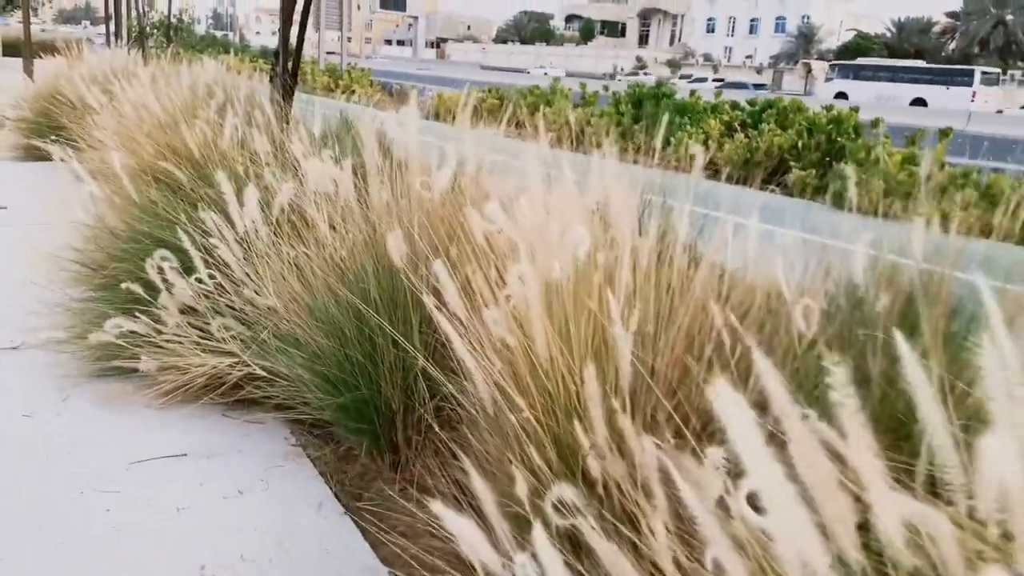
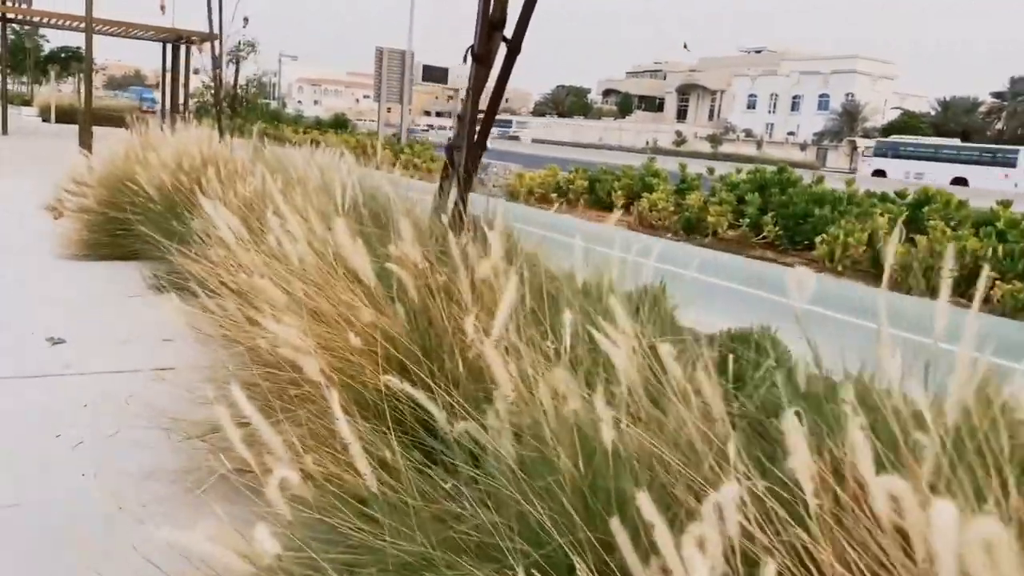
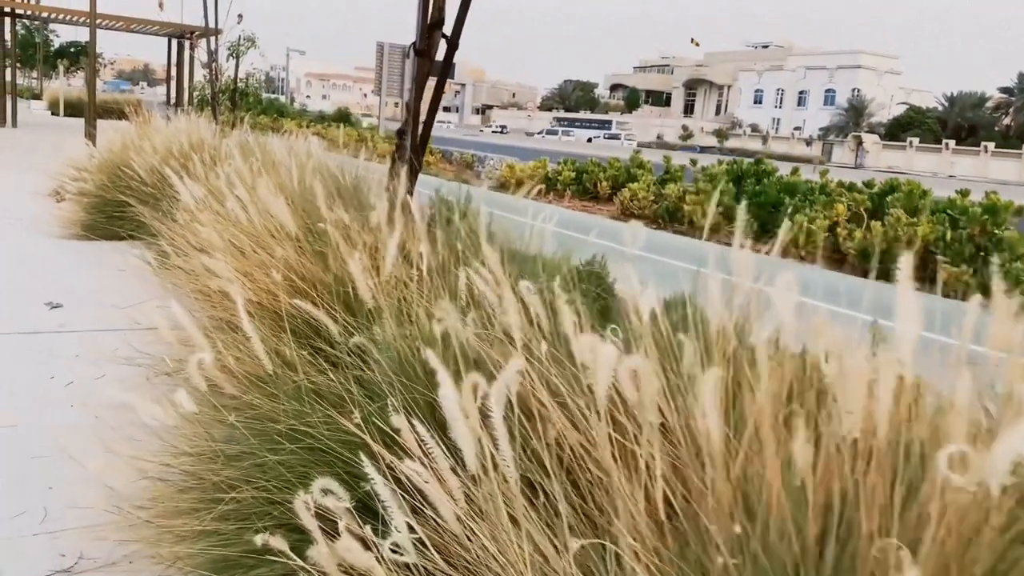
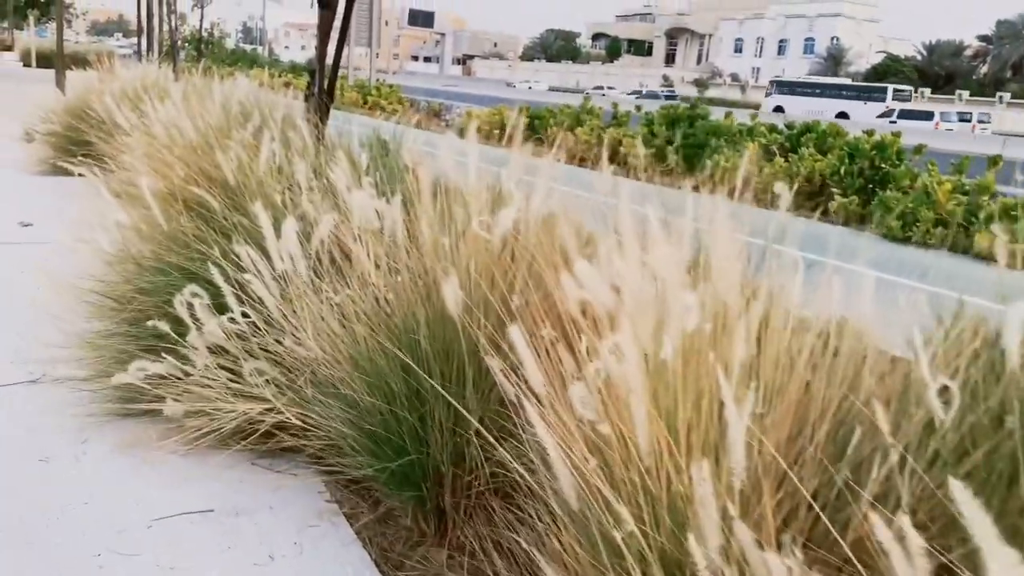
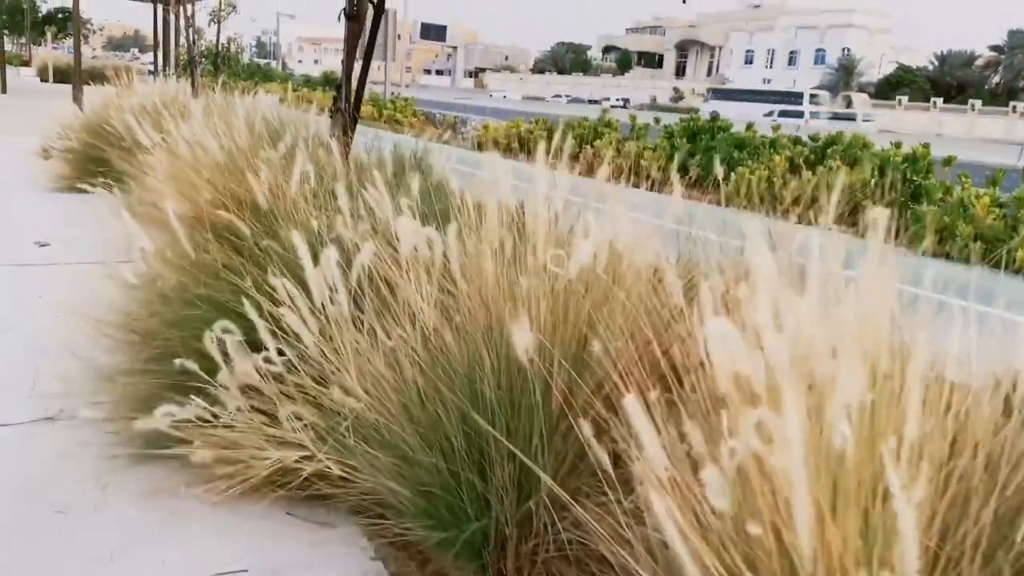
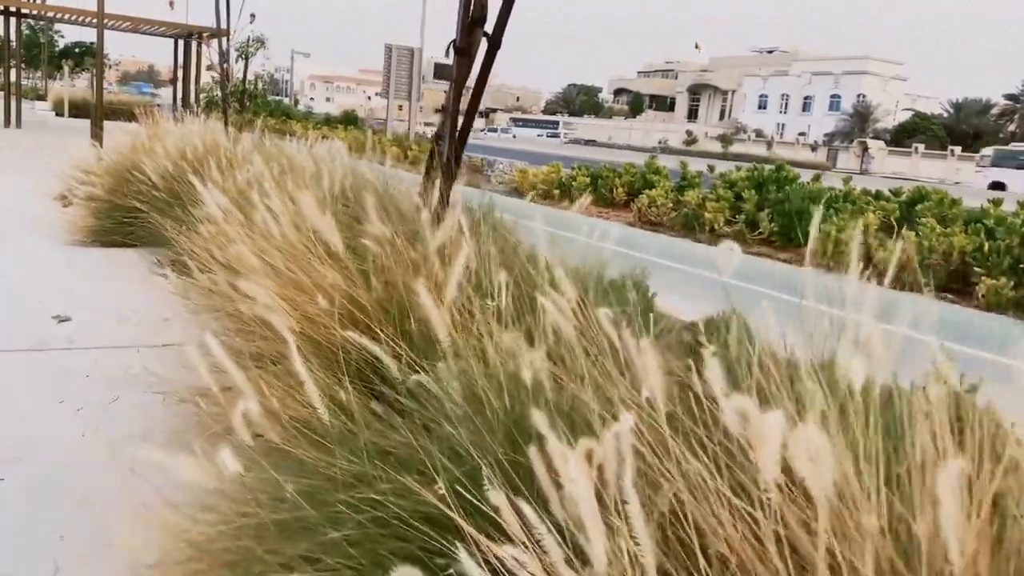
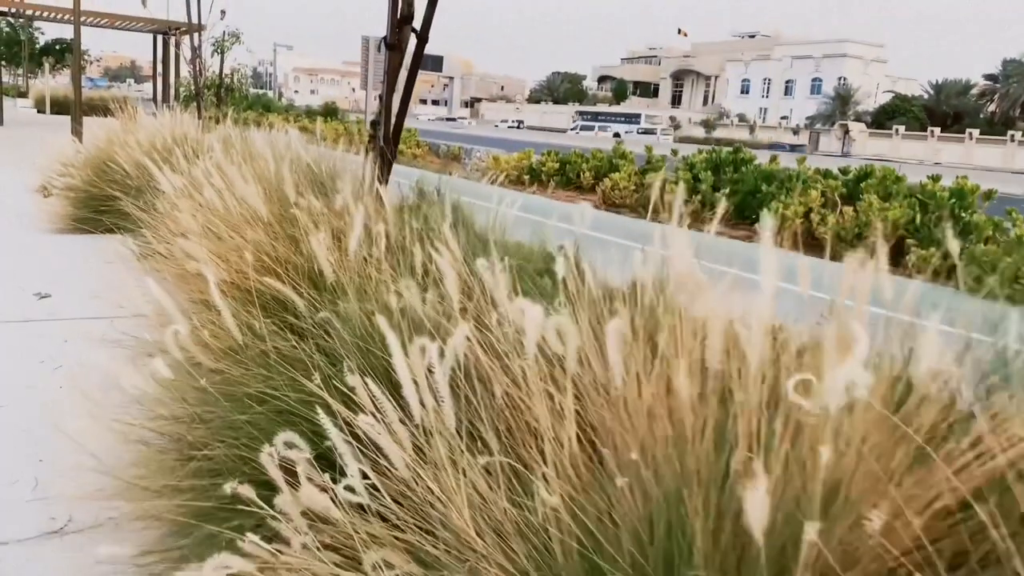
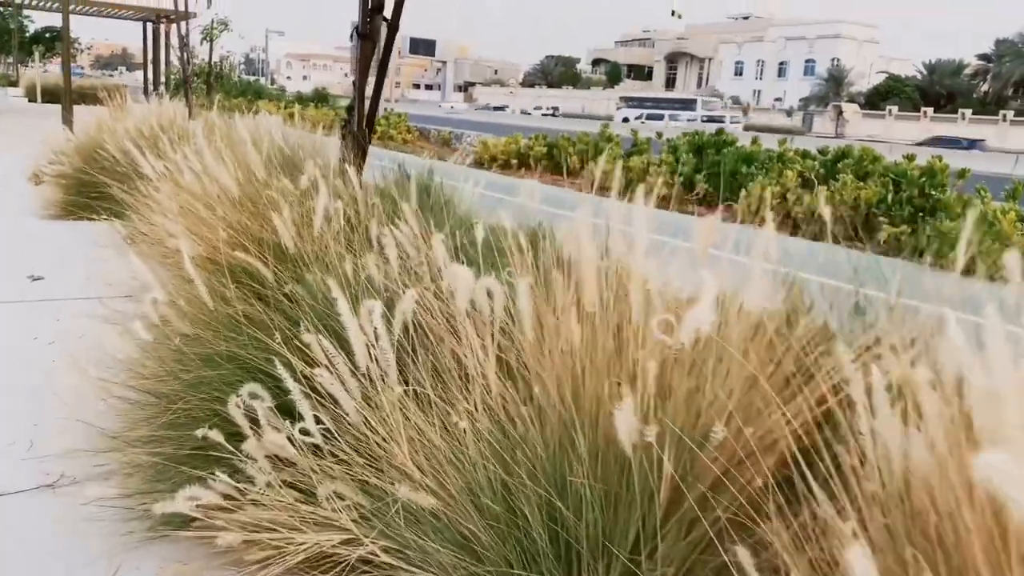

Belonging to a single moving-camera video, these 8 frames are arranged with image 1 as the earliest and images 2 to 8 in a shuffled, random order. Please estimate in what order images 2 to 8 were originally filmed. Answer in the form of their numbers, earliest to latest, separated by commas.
4, 5, 8, 7, 3, 6, 2
